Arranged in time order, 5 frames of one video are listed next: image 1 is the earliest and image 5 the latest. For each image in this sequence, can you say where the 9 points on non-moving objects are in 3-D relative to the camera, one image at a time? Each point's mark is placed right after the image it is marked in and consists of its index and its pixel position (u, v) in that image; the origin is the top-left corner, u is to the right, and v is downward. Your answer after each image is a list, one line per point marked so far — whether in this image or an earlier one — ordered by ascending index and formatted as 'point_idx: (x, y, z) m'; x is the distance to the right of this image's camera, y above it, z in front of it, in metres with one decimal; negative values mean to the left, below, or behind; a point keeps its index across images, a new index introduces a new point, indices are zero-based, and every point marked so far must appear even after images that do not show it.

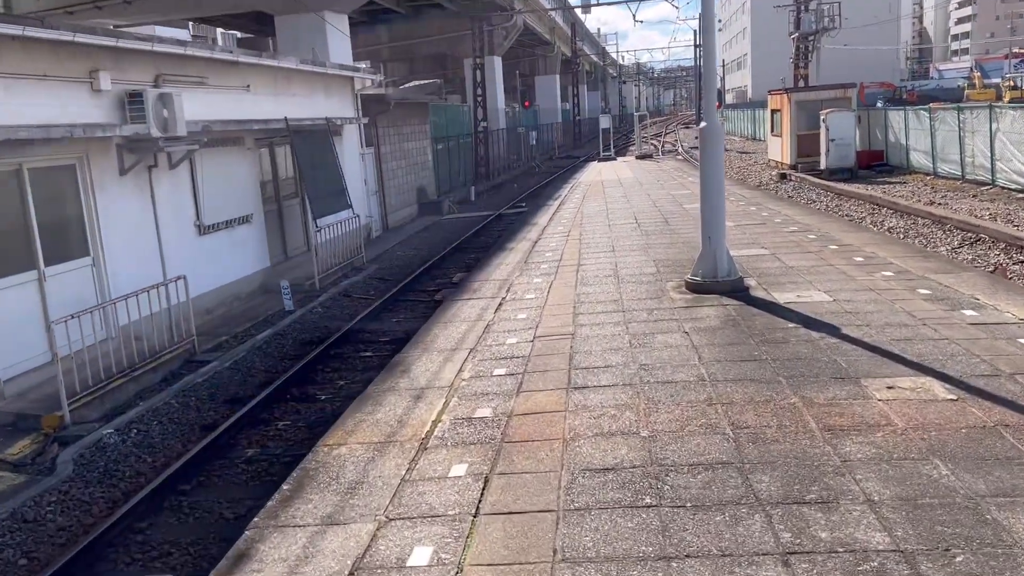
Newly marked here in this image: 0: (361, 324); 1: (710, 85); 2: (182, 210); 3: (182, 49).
0: (-2.1, -0.5, +11.8) m
1: (+1.9, +2.0, +8.3) m
2: (-4.6, +1.1, +11.9) m
3: (-4.4, +3.2, +11.5) m
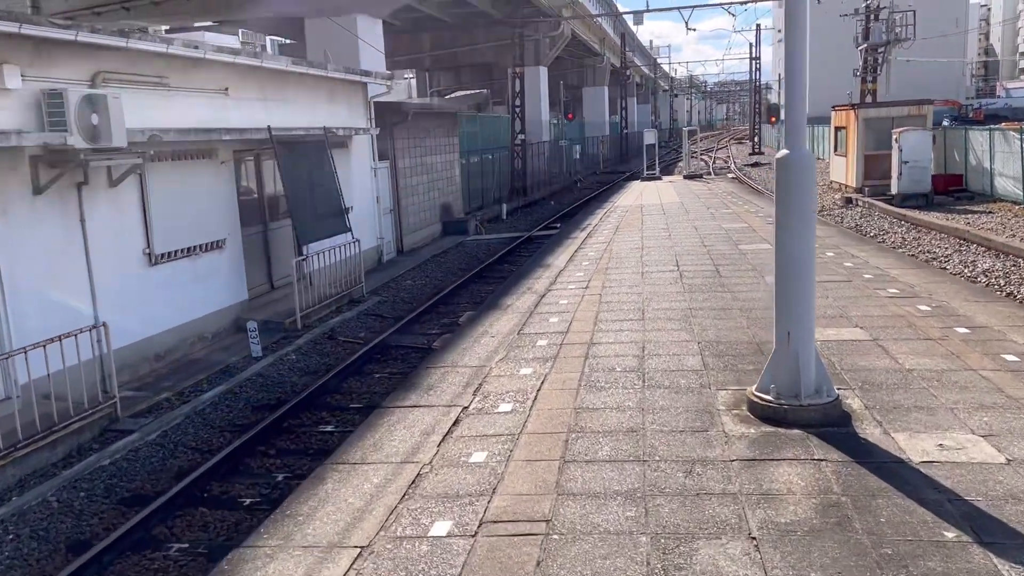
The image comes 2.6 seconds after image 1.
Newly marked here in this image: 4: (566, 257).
0: (-2.0, -1.1, +9.6) m
1: (+1.9, +1.3, +5.9) m
2: (-4.4, +0.6, +9.8) m
3: (-4.3, +2.7, +9.4) m
4: (+0.9, +0.5, +13.7) m
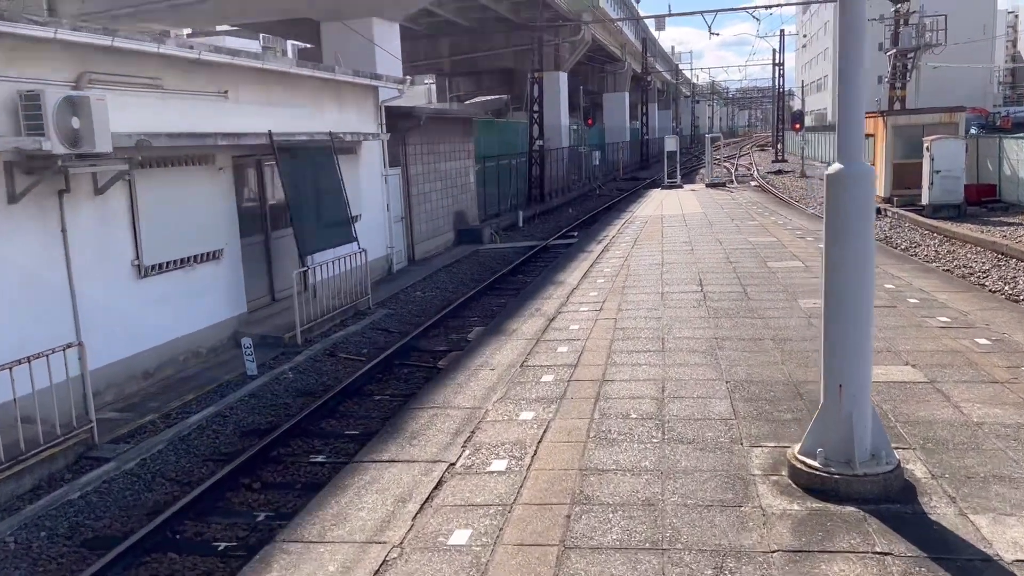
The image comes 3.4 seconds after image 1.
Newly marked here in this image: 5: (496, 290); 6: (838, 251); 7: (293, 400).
0: (-1.9, -1.2, +9.0) m
1: (+1.9, +1.2, +5.2) m
2: (-4.3, +0.4, +9.2) m
3: (-4.1, +2.6, +8.9) m
4: (+1.0, +0.3, +13.0) m
5: (-0.3, 0.0, +15.5) m
6: (+1.9, +0.3, +5.3) m
7: (-2.4, -1.2, +9.4) m
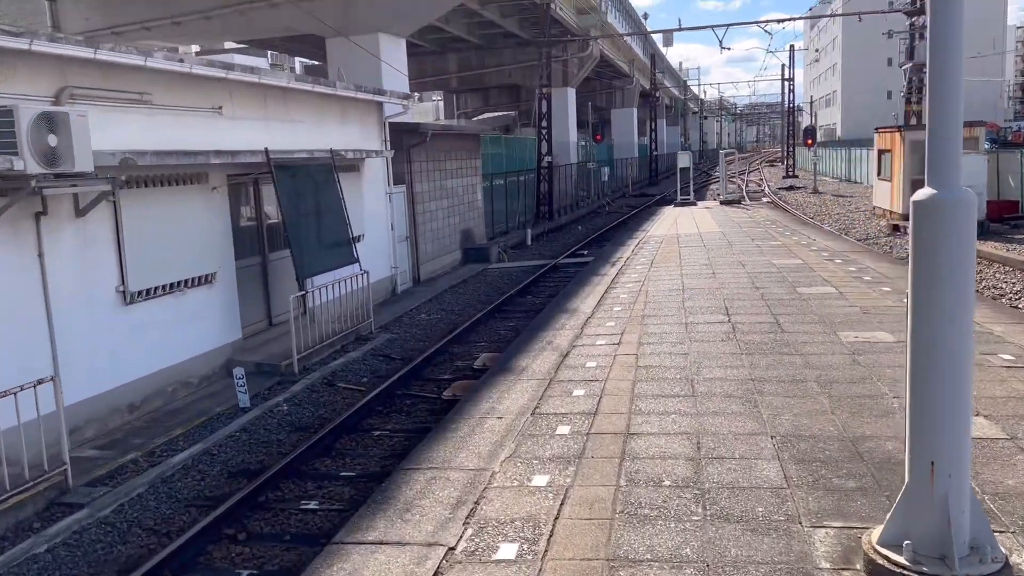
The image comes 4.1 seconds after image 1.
0: (-1.8, -1.5, +8.4) m
1: (+2.0, +1.0, +4.6) m
2: (-4.2, +0.2, +8.7) m
3: (-4.0, +2.3, +8.3) m
4: (+1.2, 0.0, +12.3) m
5: (-0.2, -0.4, +14.9) m
6: (+2.0, +0.1, +4.7) m
7: (-2.3, -1.5, +8.8) m
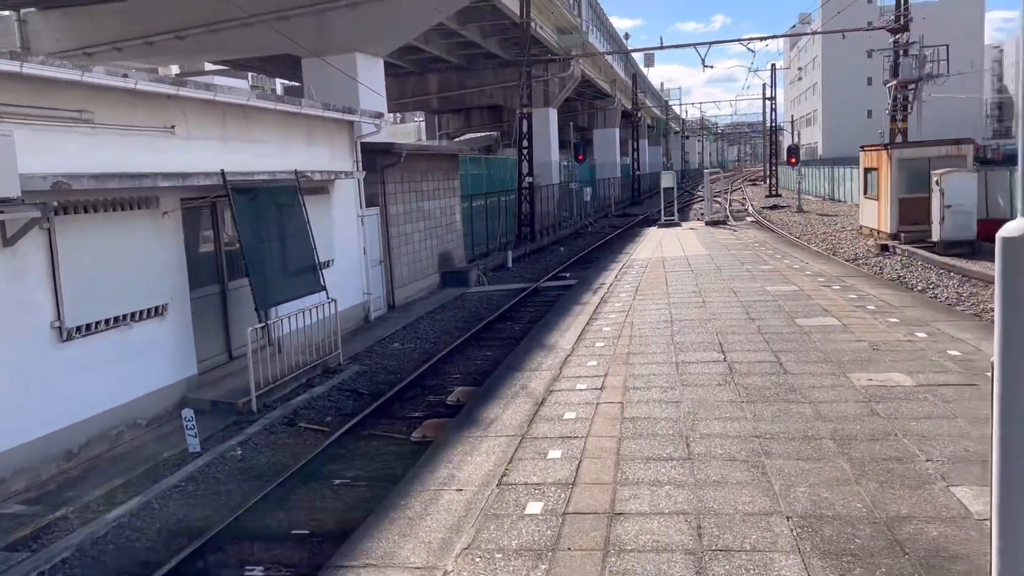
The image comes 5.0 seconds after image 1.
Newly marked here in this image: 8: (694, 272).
0: (-2.1, -1.8, +7.6) m
1: (+1.8, +0.8, +3.9) m
2: (-4.5, -0.2, +7.9) m
3: (-4.3, +2.0, +7.6) m
4: (+0.9, -0.4, +11.6) m
5: (-0.5, -0.9, +14.1) m
6: (+1.8, -0.1, +4.0) m
7: (-2.6, -1.8, +8.0) m
8: (+3.7, +0.4, +17.4) m
